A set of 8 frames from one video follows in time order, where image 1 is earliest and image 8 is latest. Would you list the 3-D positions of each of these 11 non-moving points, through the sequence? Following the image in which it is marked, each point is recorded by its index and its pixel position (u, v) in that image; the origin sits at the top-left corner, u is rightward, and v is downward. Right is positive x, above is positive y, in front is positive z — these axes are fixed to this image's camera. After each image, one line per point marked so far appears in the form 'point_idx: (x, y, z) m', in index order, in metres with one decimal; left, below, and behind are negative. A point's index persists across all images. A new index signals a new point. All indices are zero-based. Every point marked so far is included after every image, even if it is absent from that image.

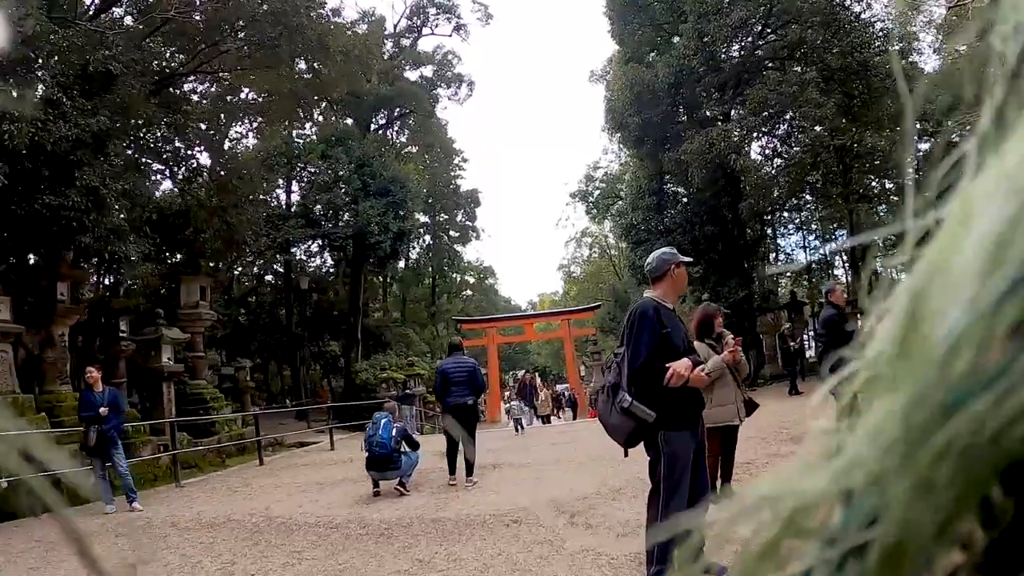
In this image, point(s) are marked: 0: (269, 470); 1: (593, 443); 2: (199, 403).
0: (-1.7, -1.3, +7.6) m
1: (+0.6, -1.2, +8.0) m
2: (-2.9, -1.1, +9.8) m
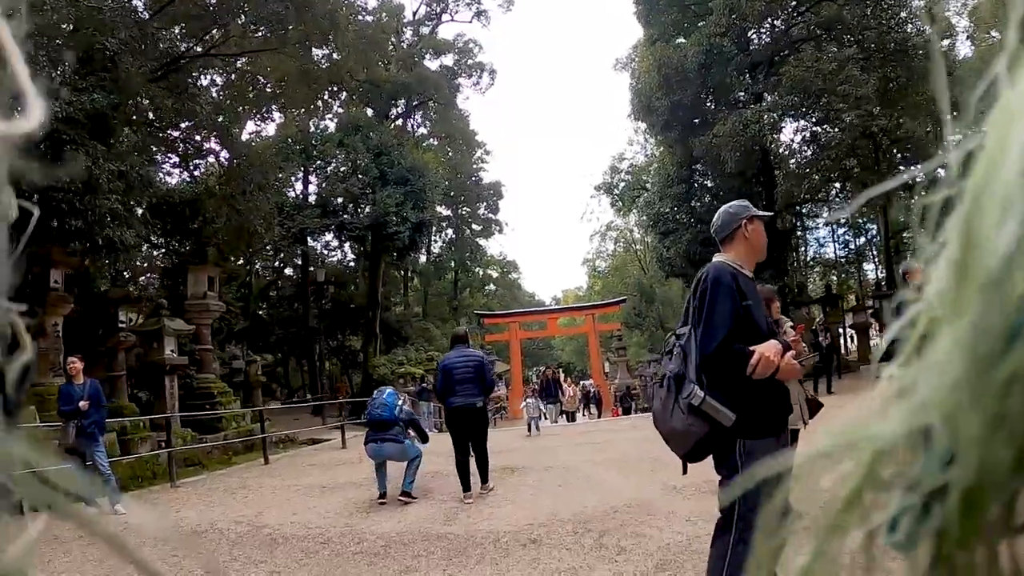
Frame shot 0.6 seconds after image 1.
0: (-1.6, -1.2, +7.1) m
1: (+0.7, -1.1, +7.5) m
2: (-2.7, -1.0, +9.4) m
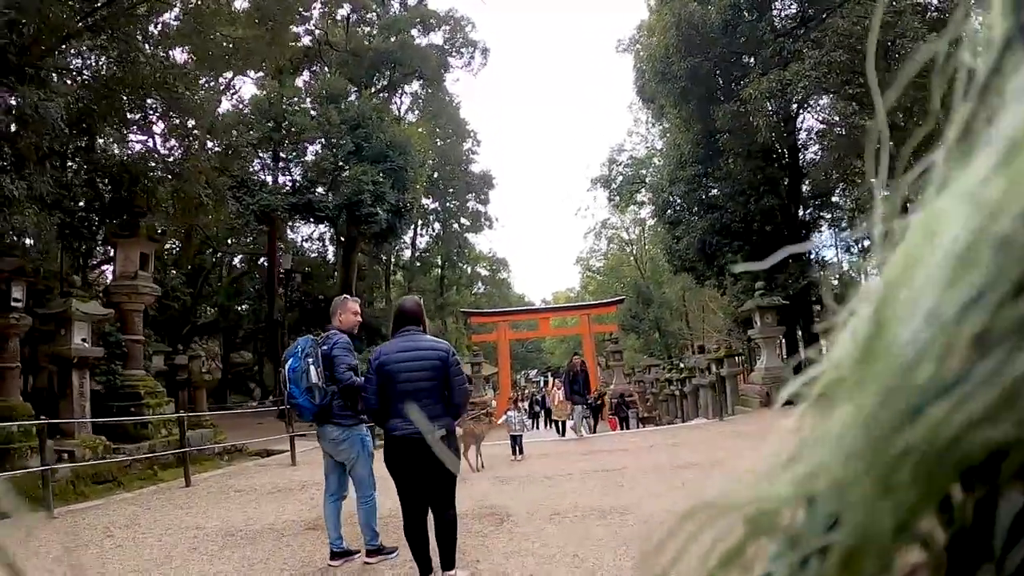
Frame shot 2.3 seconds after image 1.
0: (-1.6, -1.1, +5.5) m
1: (+0.6, -1.0, +5.9) m
2: (-2.8, -0.8, +7.8) m
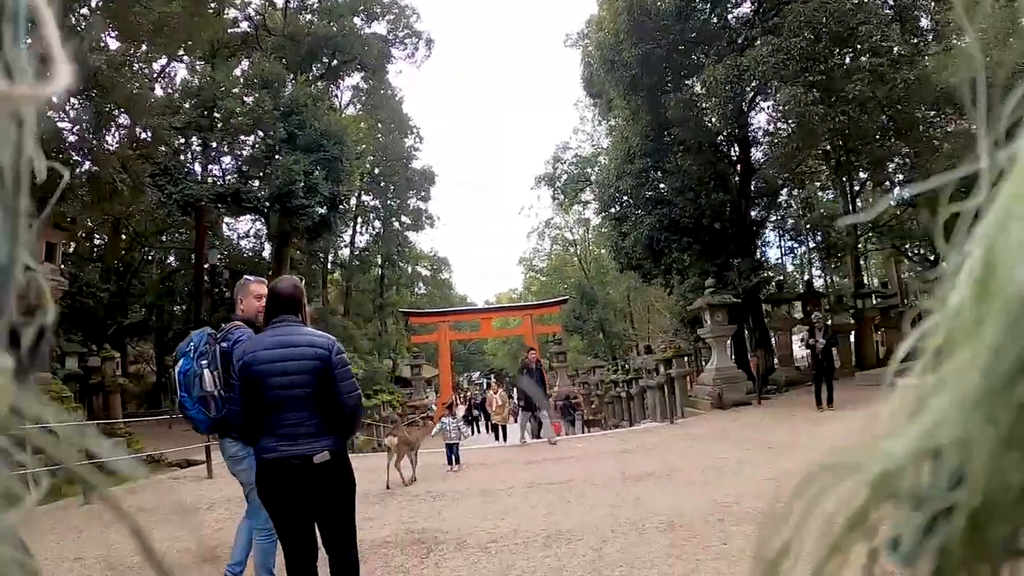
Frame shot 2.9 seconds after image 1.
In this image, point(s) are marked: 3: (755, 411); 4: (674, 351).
0: (-1.9, -1.0, +4.9) m
1: (+0.3, -0.9, +5.4) m
2: (-3.2, -0.8, +7.1) m
3: (+1.9, -1.0, +8.3) m
4: (+1.6, -0.6, +10.6) m
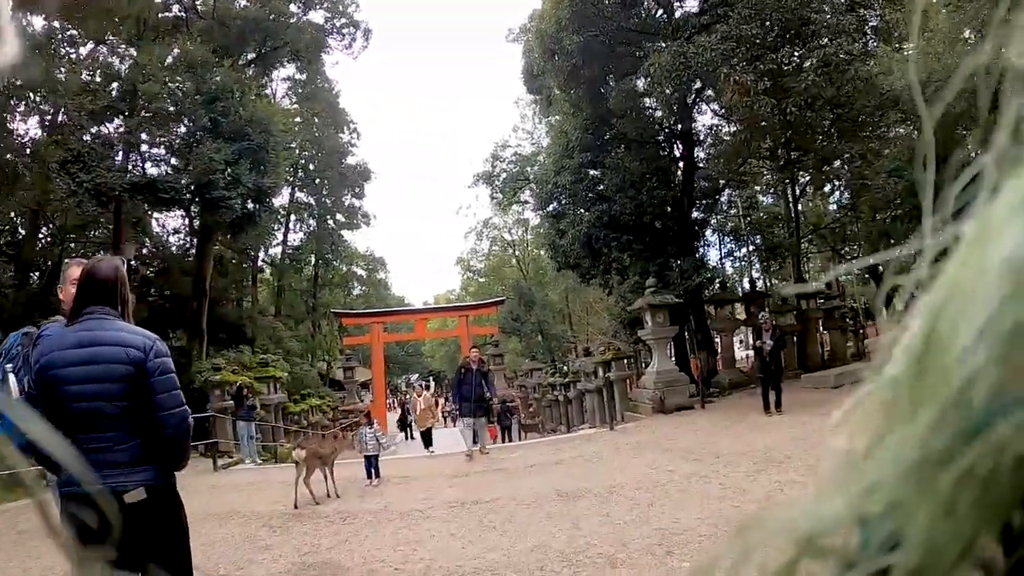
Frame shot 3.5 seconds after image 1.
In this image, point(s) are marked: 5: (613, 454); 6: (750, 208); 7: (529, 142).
0: (-2.2, -1.0, +4.3) m
1: (0.0, -0.9, +4.9) m
2: (-3.6, -0.7, +6.4) m
3: (+1.4, -0.9, +7.9) m
4: (+0.9, -0.6, +10.2) m
5: (+0.6, -0.9, +6.2) m
6: (+3.2, +1.1, +14.4) m
7: (+0.3, +2.6, +19.0) m
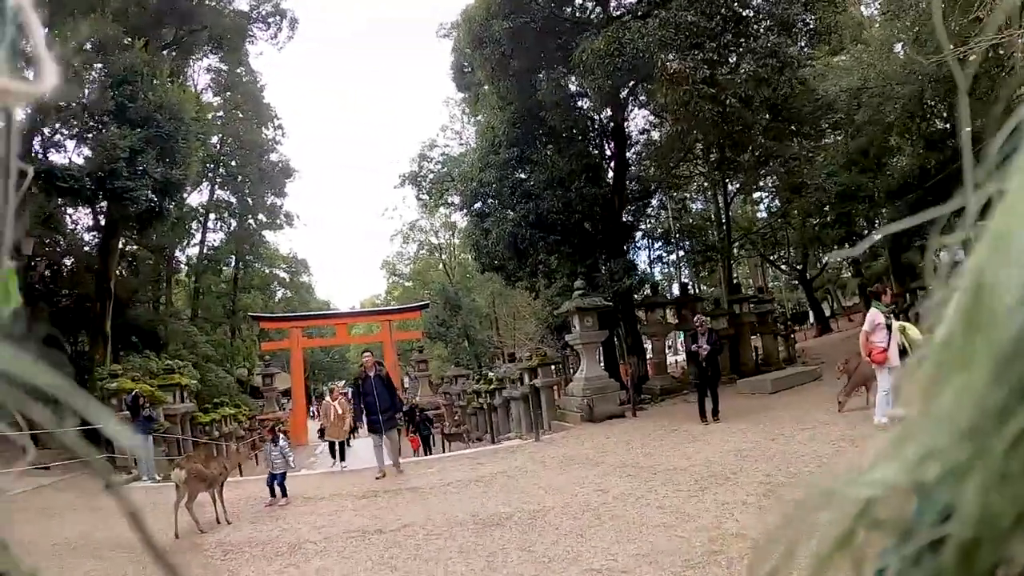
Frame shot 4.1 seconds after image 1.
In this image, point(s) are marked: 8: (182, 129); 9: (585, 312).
0: (-2.6, -1.0, +3.6) m
1: (-0.4, -0.9, +4.4) m
2: (-4.0, -0.7, +5.7) m
3: (+0.8, -1.0, +7.5) m
4: (+0.2, -0.6, +9.7) m
5: (+0.2, -0.9, +5.7) m
6: (+2.2, +1.0, +14.1) m
7: (-1.0, +2.6, +18.5) m
8: (-3.7, +1.8, +12.0) m
9: (+0.6, -0.2, +8.9) m
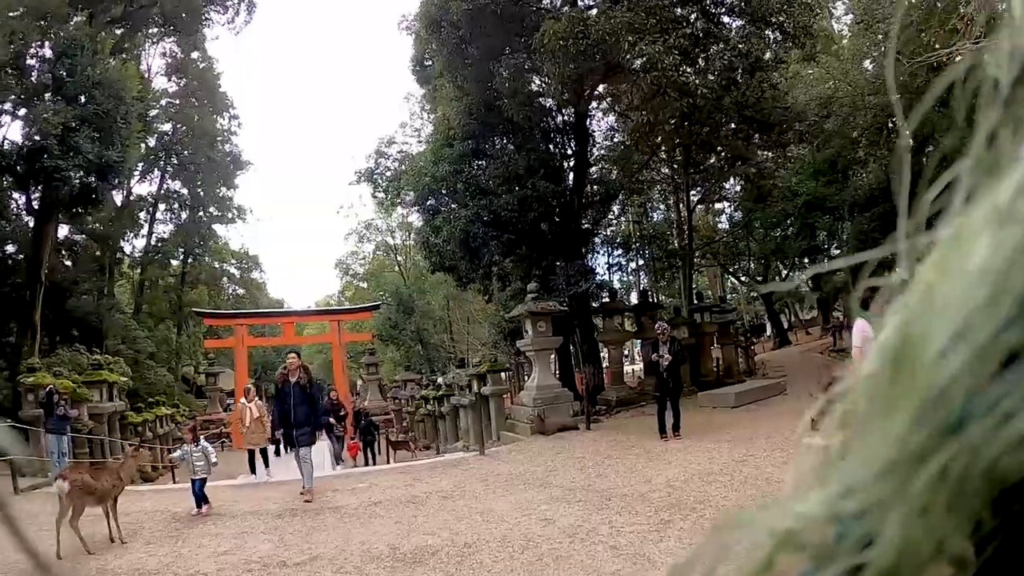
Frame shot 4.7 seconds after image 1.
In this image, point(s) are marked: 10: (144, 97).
0: (-2.8, -0.9, +3.0) m
1: (-0.6, -0.9, +3.9) m
2: (-4.3, -0.6, +5.0) m
3: (+0.4, -1.0, +7.0) m
4: (-0.2, -0.7, +9.2) m
5: (-0.1, -0.9, +5.2) m
6: (+1.7, +0.9, +13.6) m
7: (-1.6, +2.5, +18.0) m
8: (-4.1, +1.9, +11.3) m
9: (+0.2, -0.2, +8.4) m
10: (-4.3, +2.2, +12.5) m
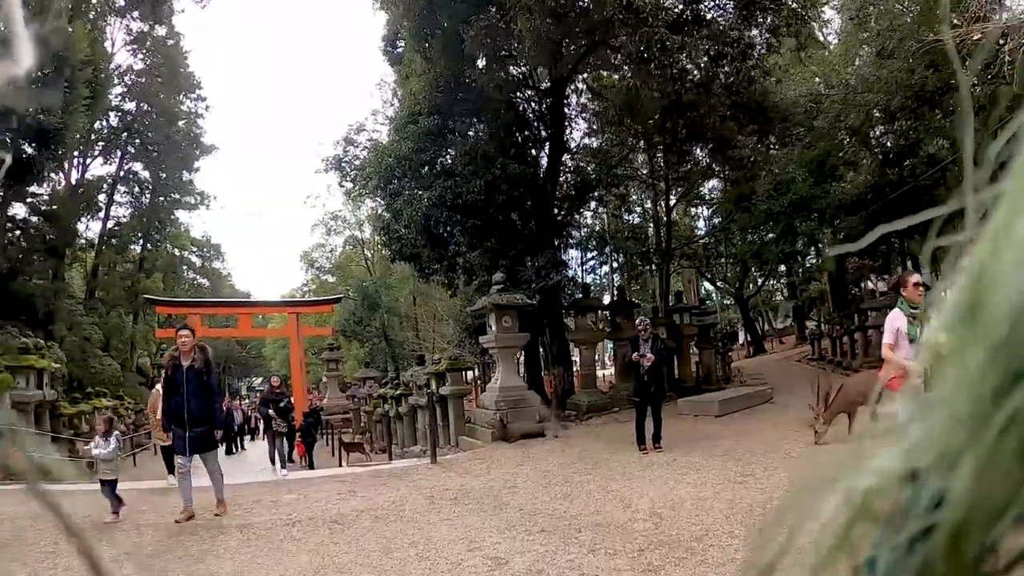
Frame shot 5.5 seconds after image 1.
0: (-2.9, -0.7, +2.2) m
1: (-0.8, -0.8, +3.2) m
2: (-4.5, -0.4, +4.1) m
3: (+0.2, -0.9, +6.3) m
4: (-0.5, -0.6, +8.5) m
5: (-0.3, -0.9, +4.5) m
6: (+1.3, +0.9, +13.0) m
7: (-2.1, +2.6, +17.2) m
8: (-4.4, +2.1, +10.5) m
9: (0.0, -0.2, +7.7) m
10: (-4.6, +2.4, +11.7) m
